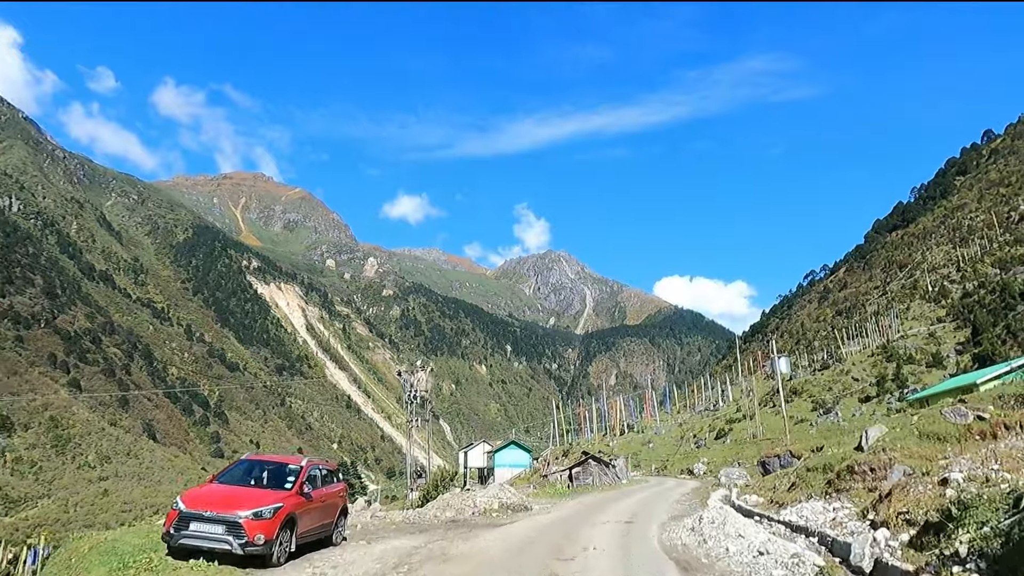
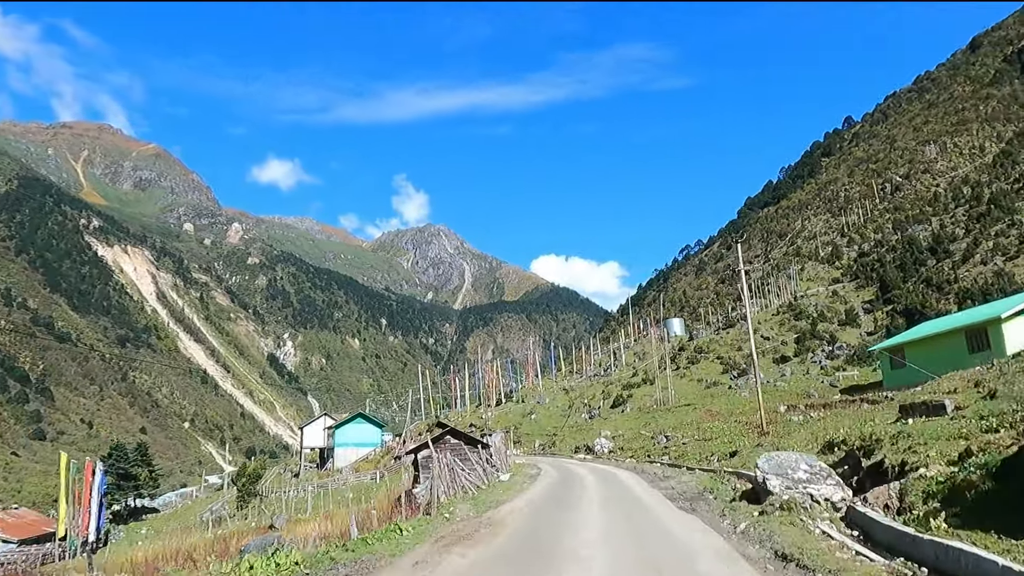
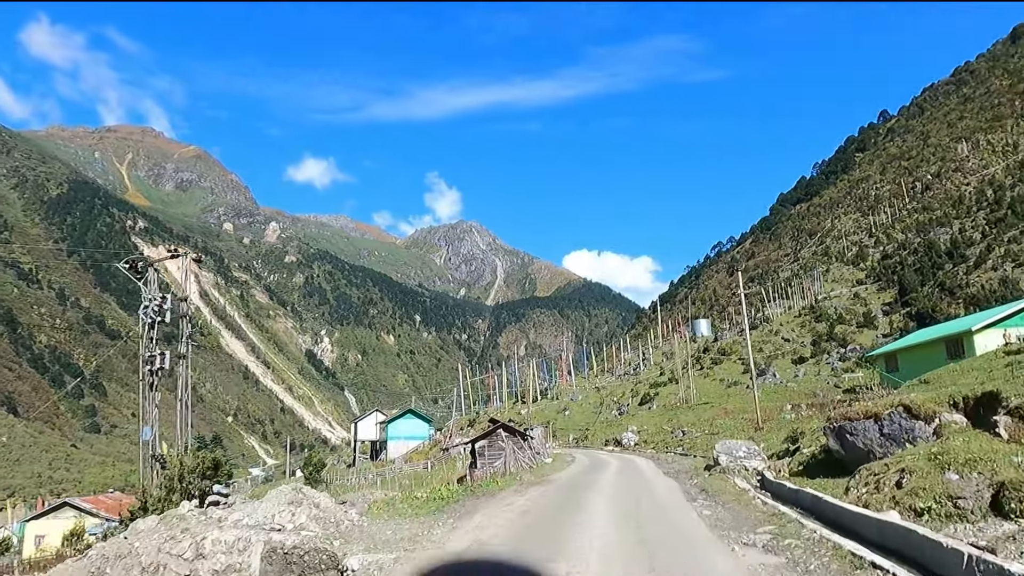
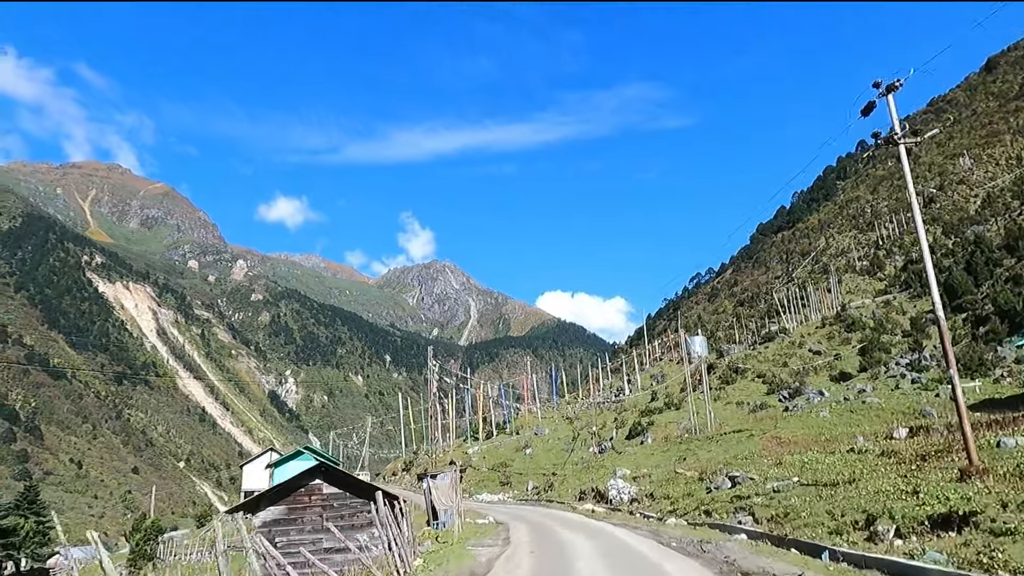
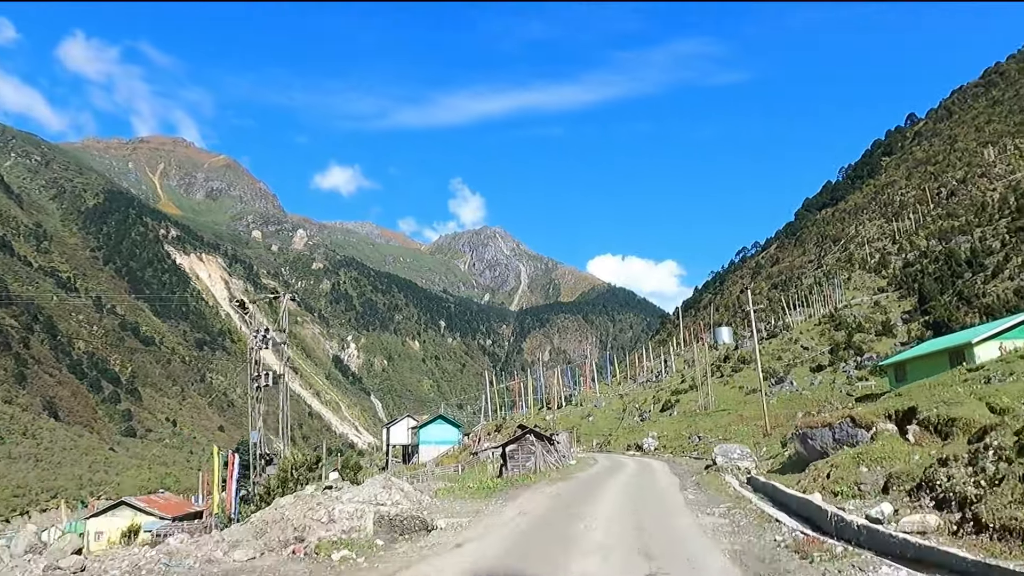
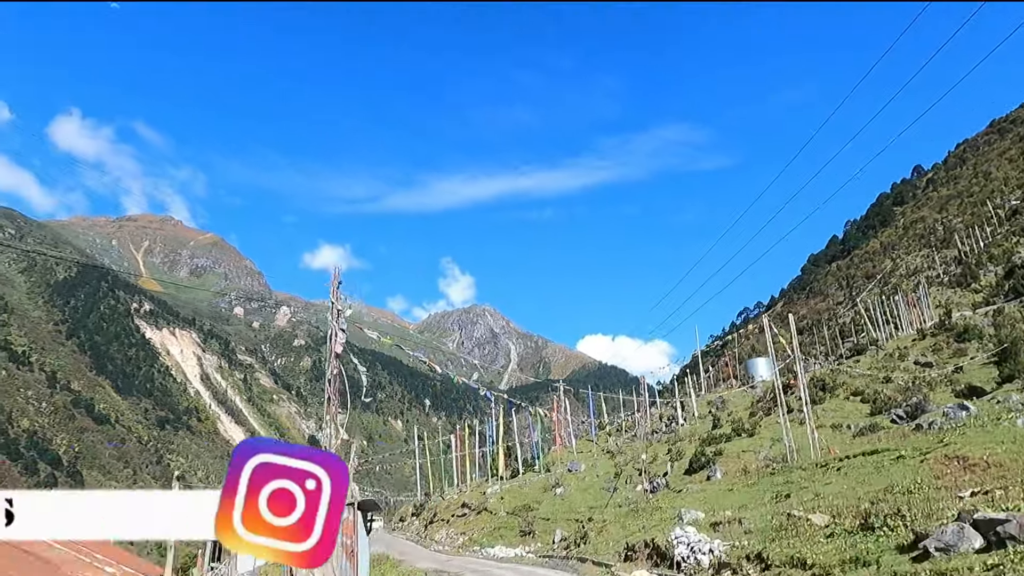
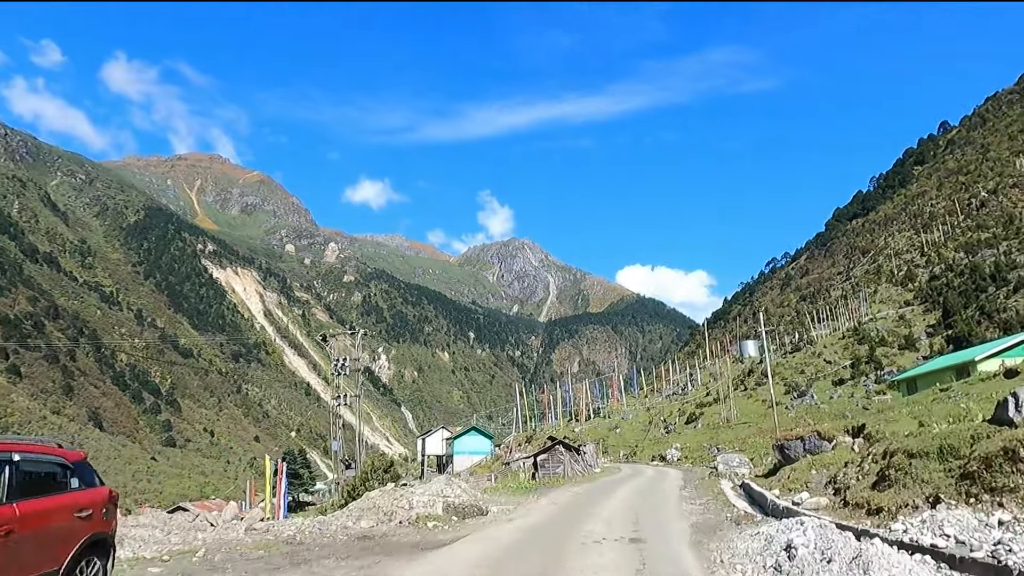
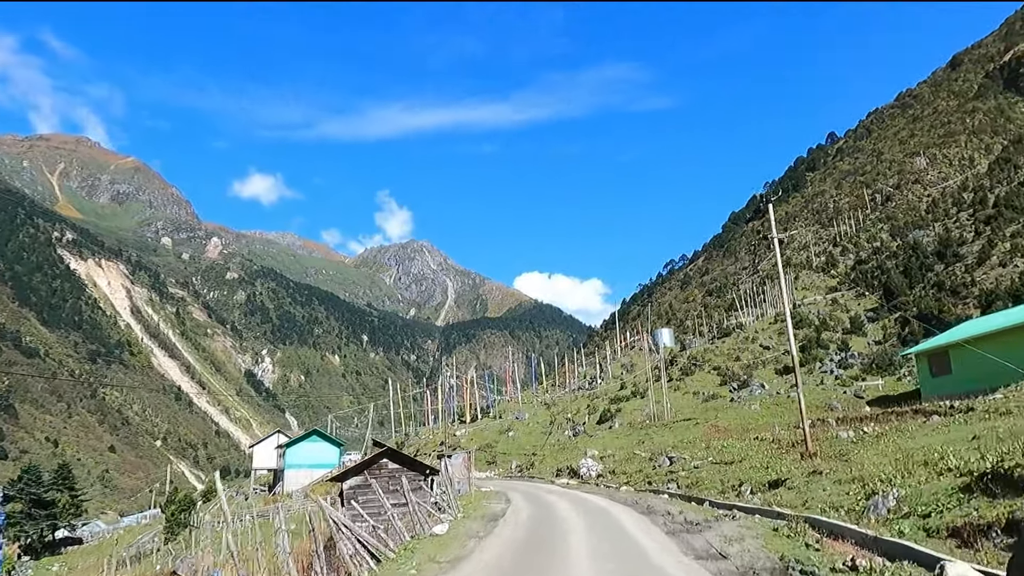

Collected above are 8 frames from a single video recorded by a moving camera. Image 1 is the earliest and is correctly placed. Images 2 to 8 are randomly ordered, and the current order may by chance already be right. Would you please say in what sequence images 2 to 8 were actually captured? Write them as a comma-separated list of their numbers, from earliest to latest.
7, 5, 3, 2, 8, 4, 6
